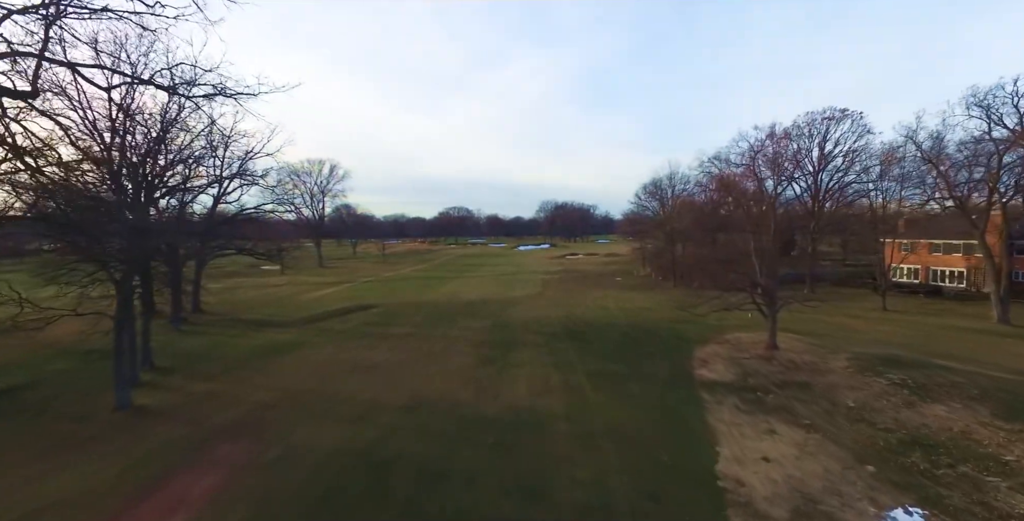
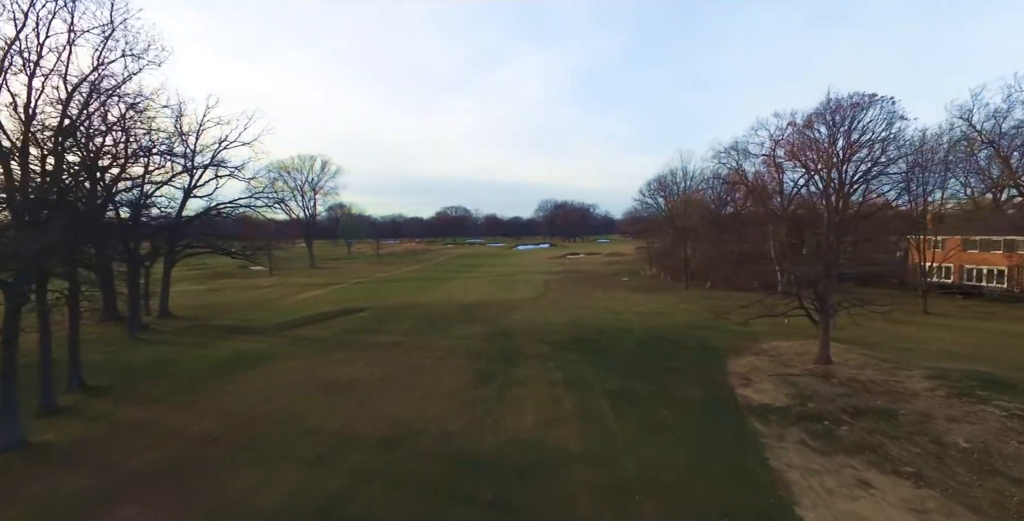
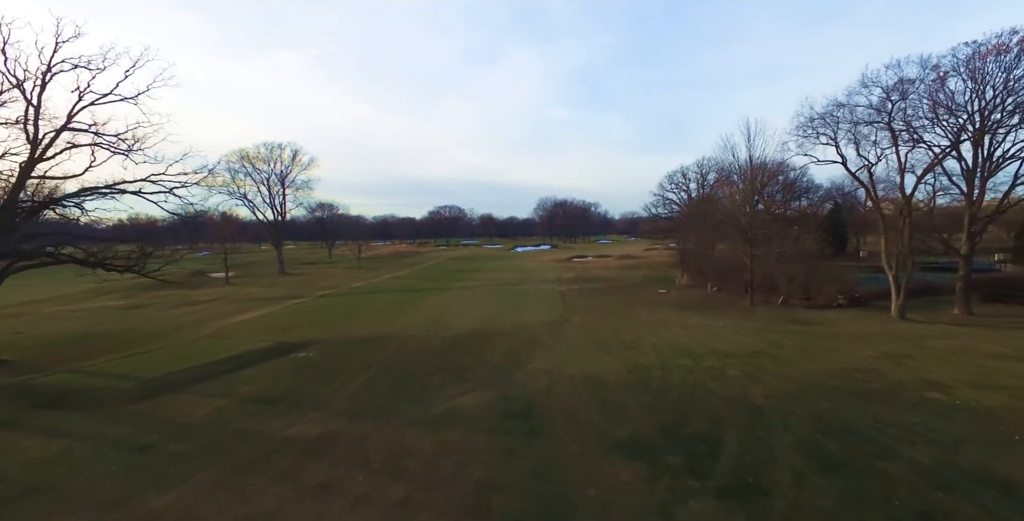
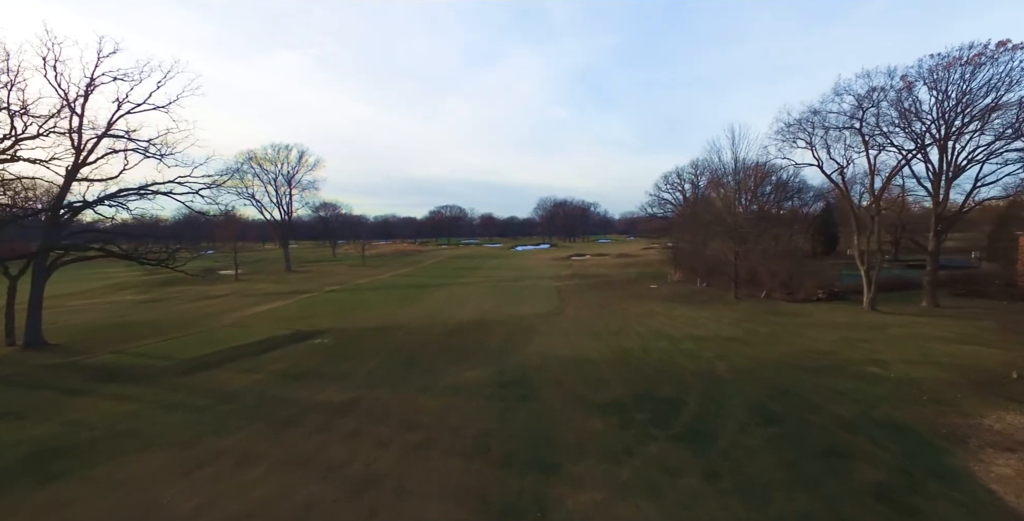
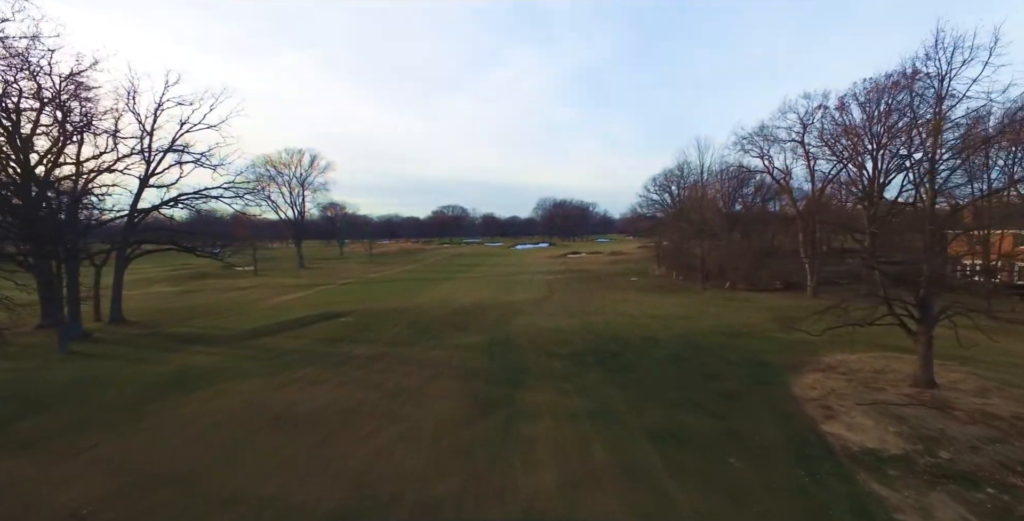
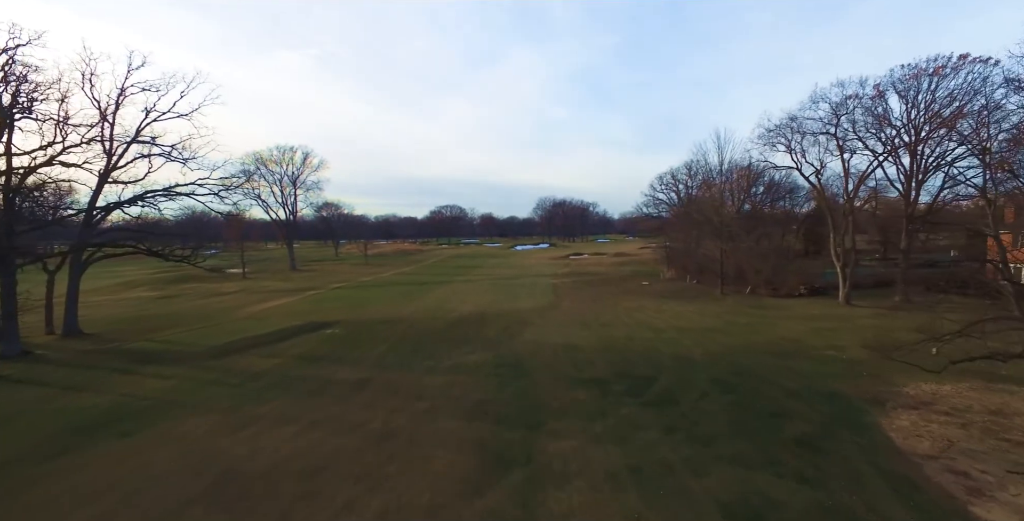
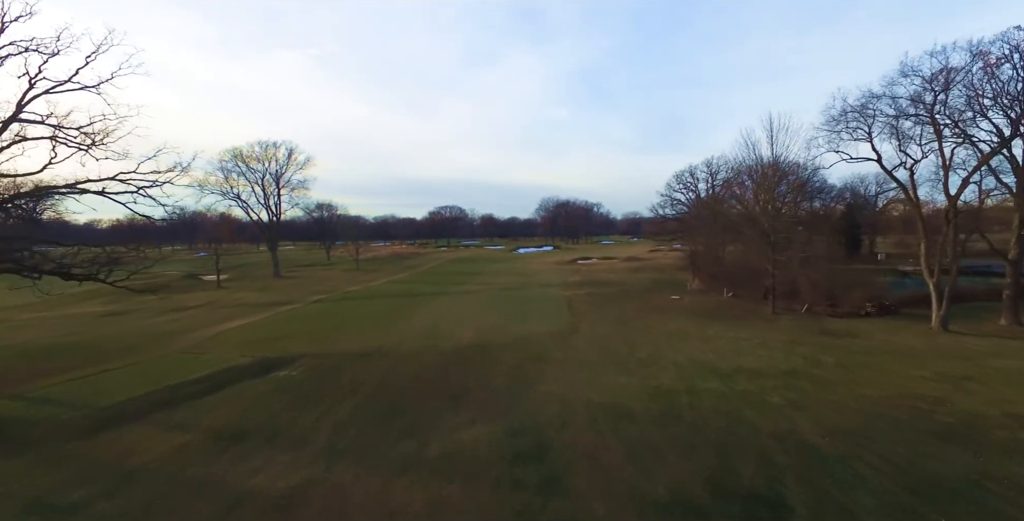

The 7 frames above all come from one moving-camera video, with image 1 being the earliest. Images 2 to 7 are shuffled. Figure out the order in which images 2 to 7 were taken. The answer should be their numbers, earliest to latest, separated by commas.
2, 5, 6, 4, 3, 7
